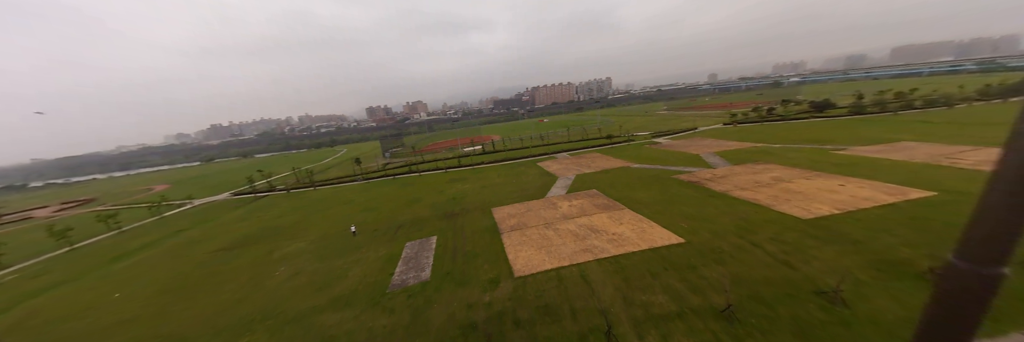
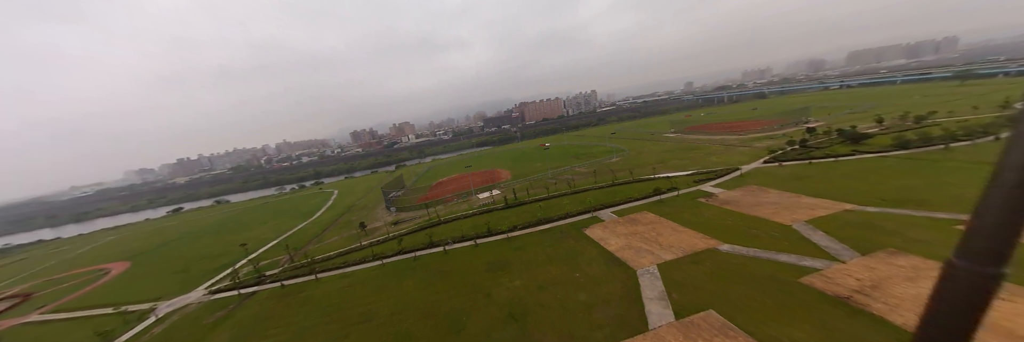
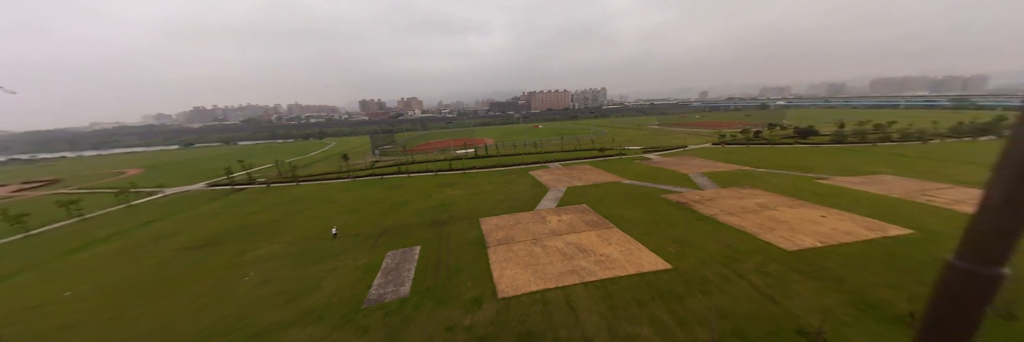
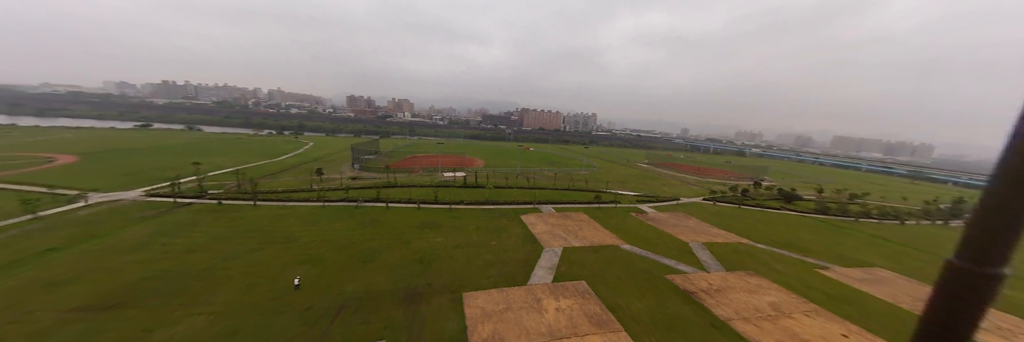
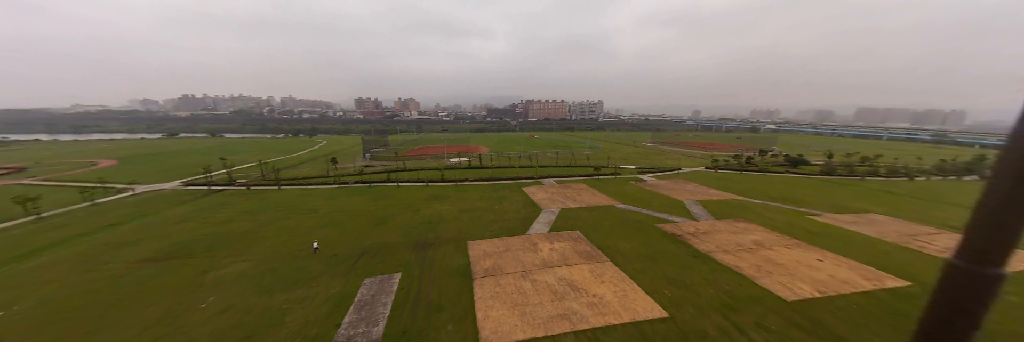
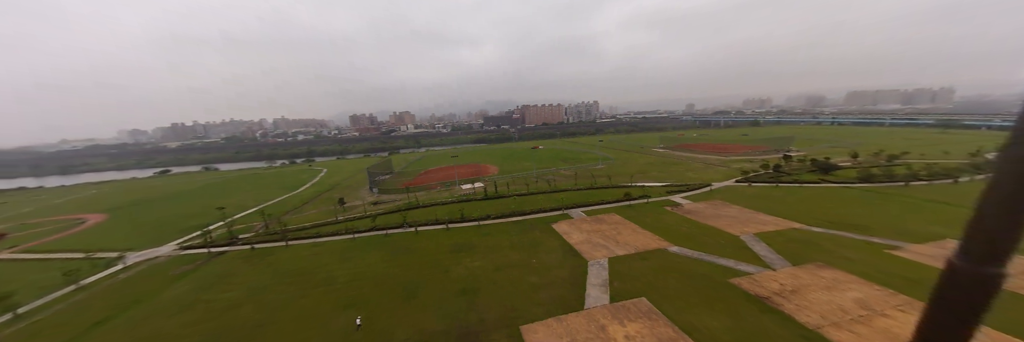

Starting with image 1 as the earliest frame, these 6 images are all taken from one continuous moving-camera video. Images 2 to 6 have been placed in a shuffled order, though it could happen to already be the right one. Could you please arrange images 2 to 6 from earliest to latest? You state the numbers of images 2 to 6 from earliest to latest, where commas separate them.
3, 5, 4, 6, 2
